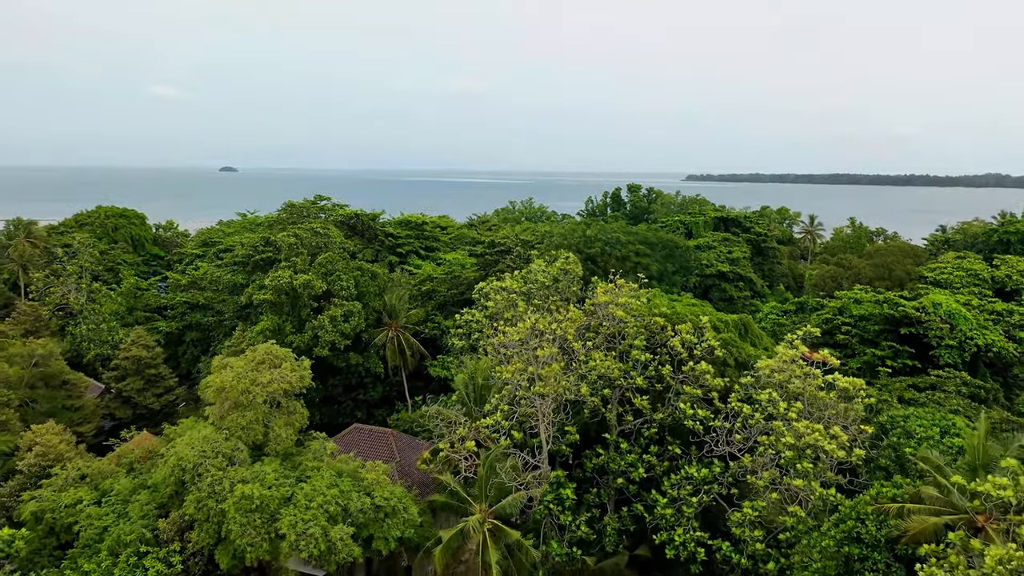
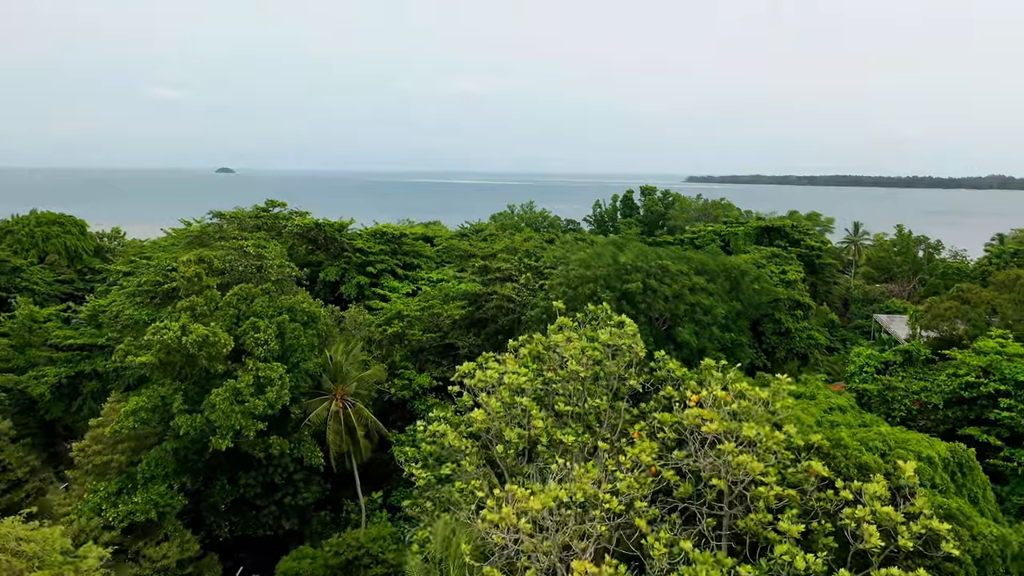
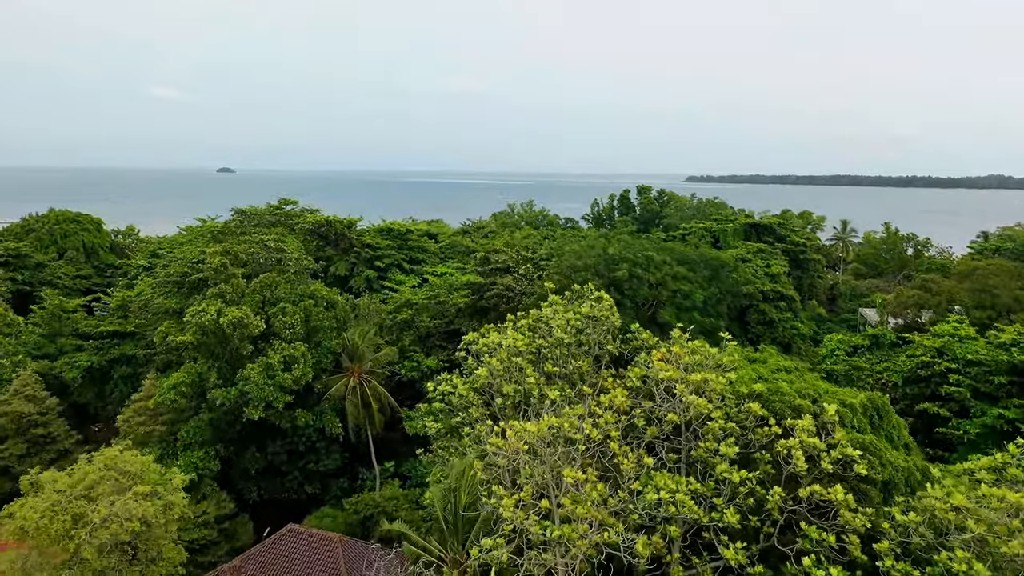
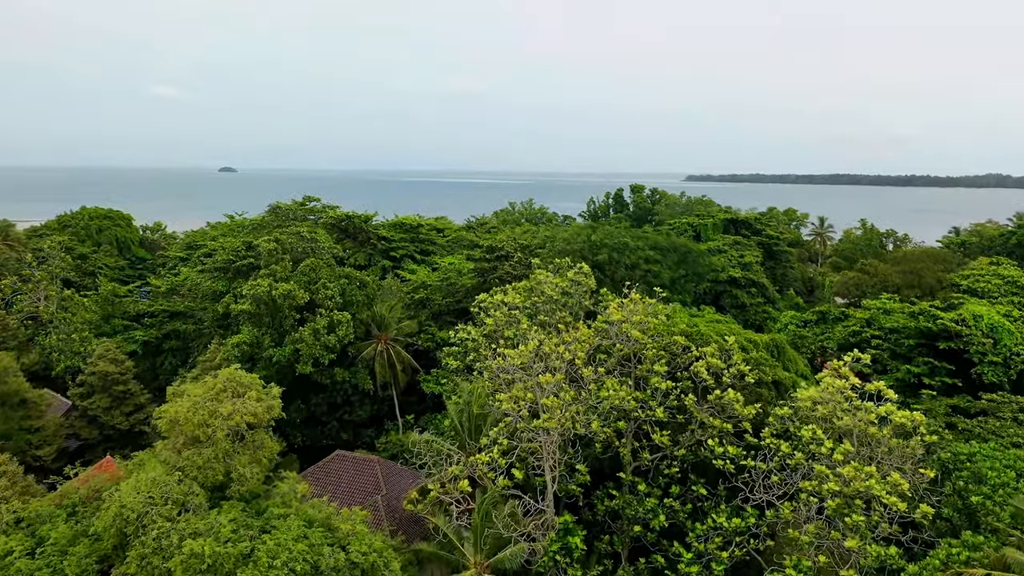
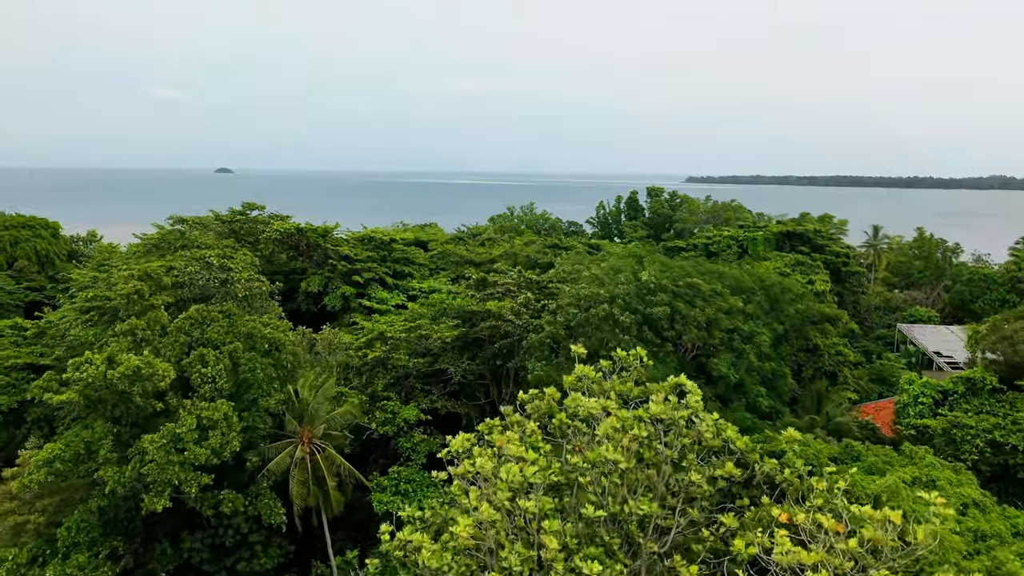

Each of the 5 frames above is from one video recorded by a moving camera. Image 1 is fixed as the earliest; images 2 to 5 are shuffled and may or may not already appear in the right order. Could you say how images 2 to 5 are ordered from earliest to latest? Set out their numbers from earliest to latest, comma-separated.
4, 3, 2, 5
